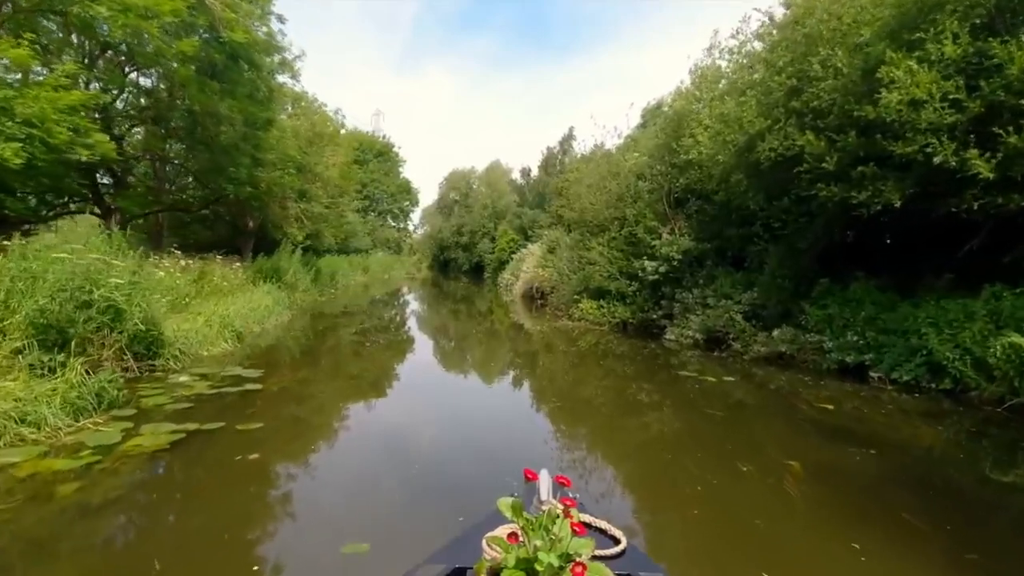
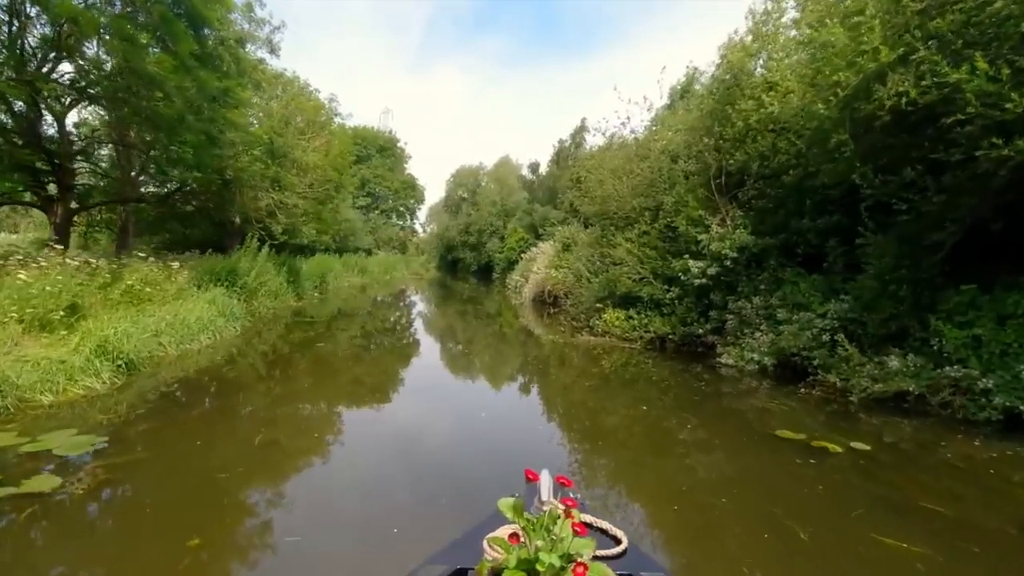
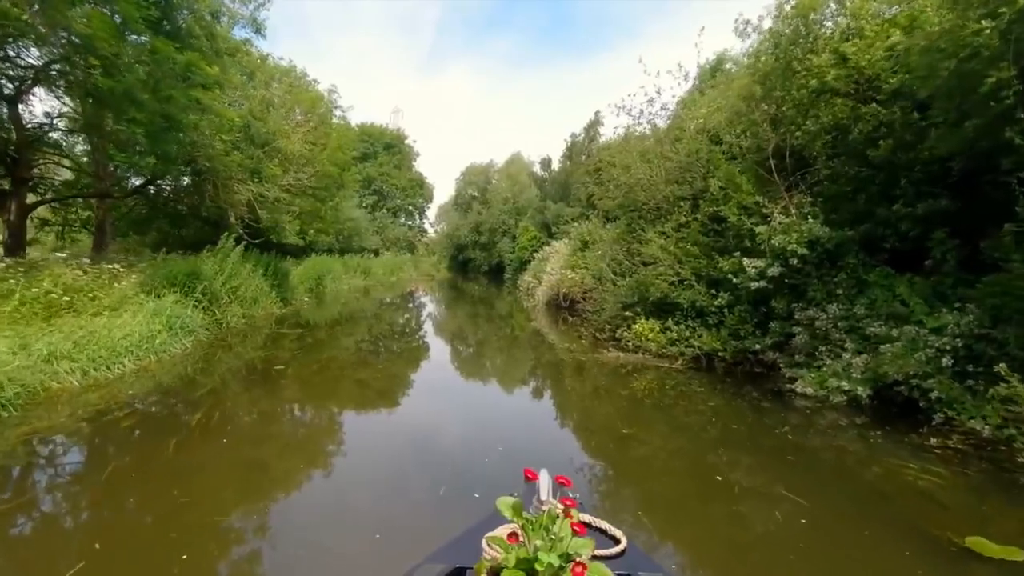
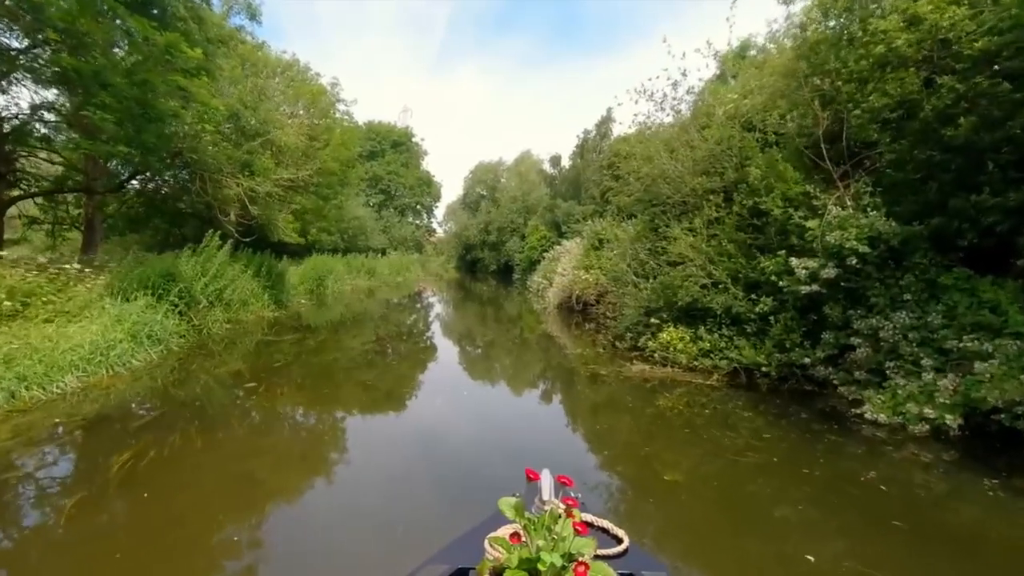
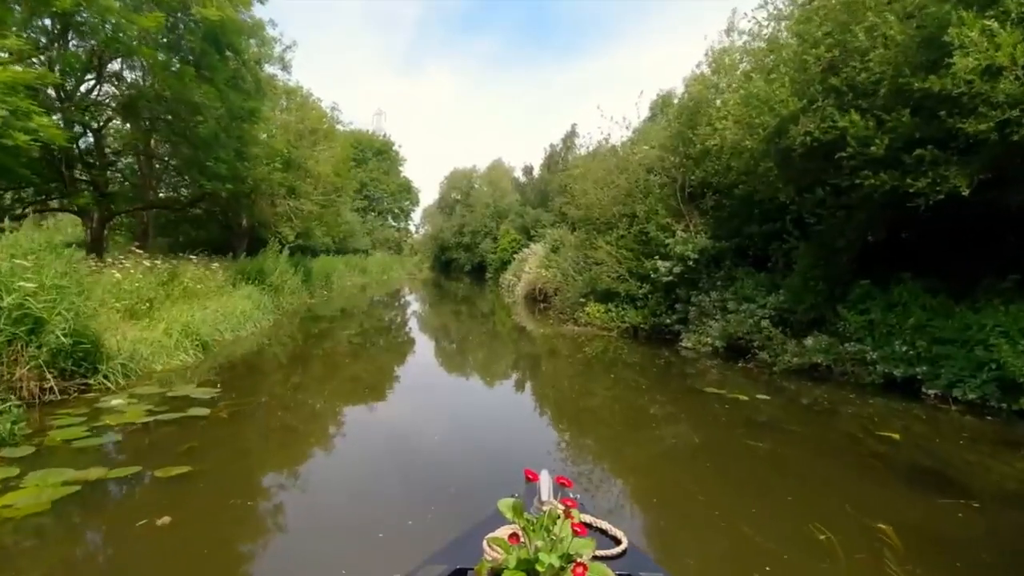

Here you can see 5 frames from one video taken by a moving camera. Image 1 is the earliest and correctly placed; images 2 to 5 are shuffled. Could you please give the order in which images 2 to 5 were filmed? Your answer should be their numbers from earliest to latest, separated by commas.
5, 2, 3, 4
